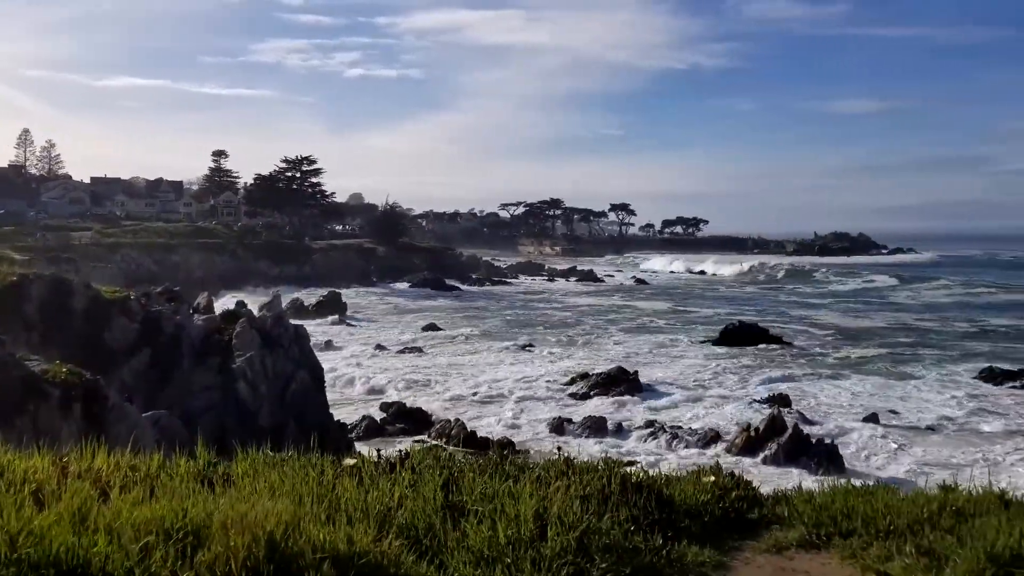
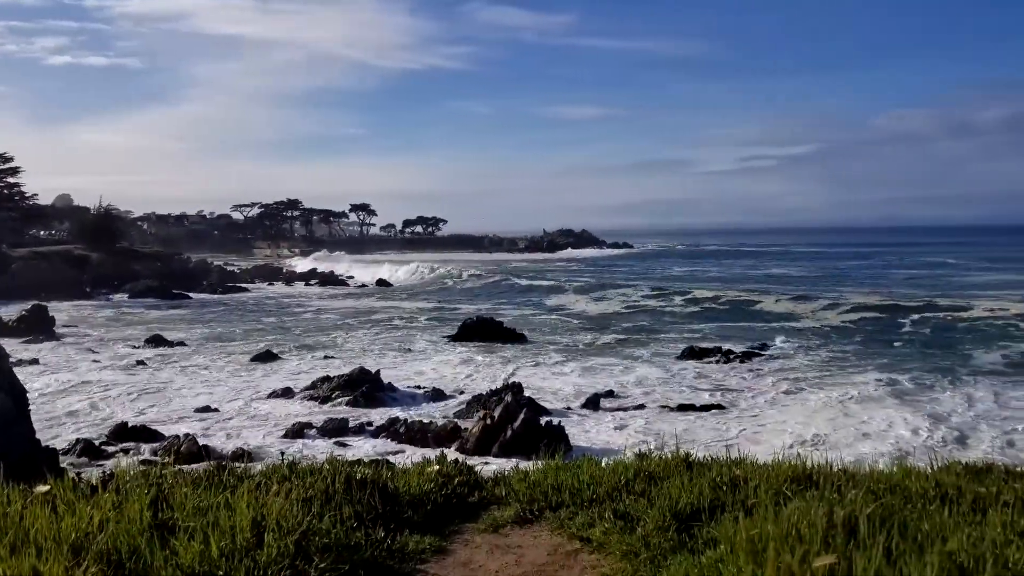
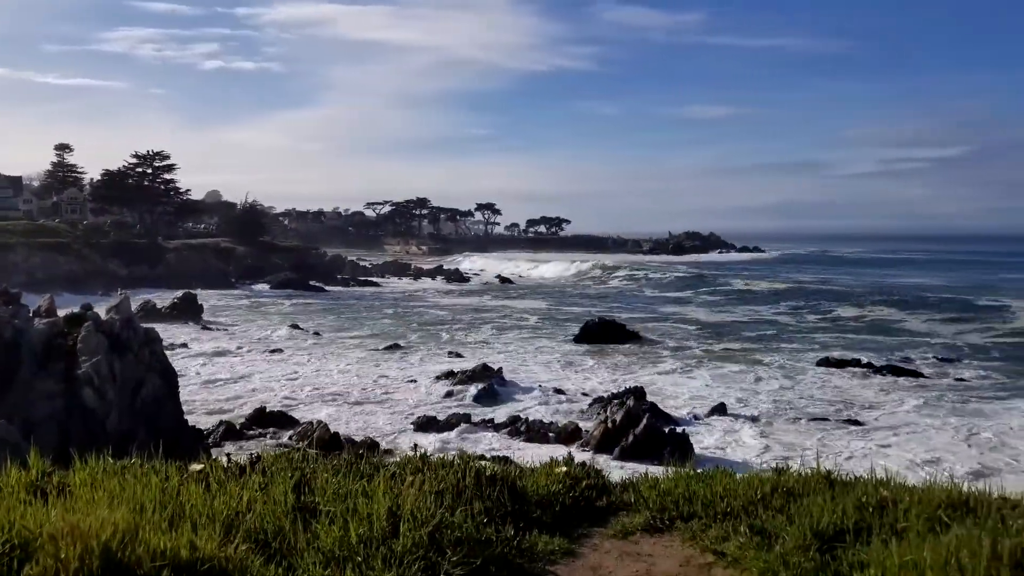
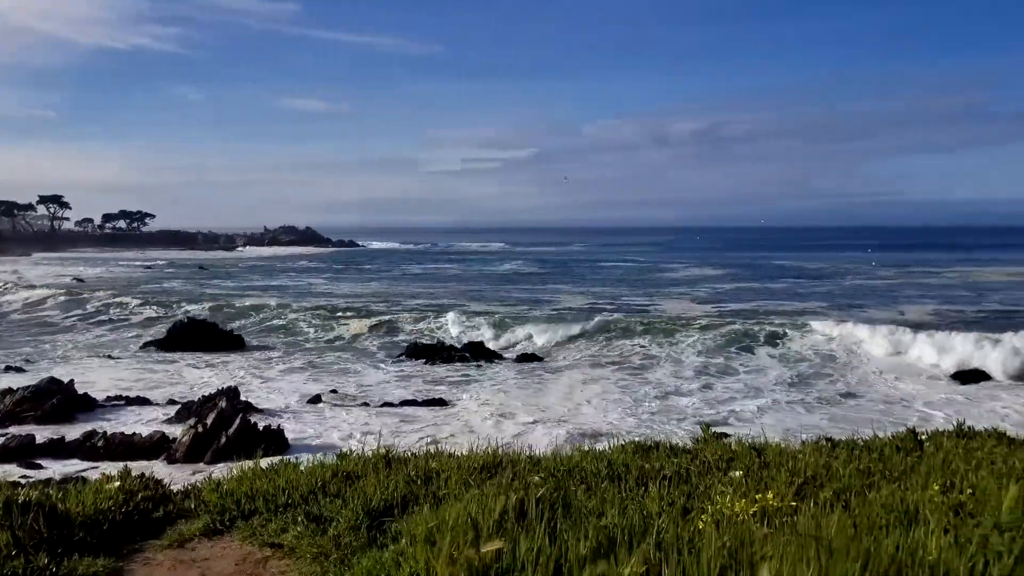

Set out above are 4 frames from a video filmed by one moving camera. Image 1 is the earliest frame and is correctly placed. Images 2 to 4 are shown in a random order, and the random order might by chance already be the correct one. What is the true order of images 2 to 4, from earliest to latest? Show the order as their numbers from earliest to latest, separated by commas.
3, 2, 4
